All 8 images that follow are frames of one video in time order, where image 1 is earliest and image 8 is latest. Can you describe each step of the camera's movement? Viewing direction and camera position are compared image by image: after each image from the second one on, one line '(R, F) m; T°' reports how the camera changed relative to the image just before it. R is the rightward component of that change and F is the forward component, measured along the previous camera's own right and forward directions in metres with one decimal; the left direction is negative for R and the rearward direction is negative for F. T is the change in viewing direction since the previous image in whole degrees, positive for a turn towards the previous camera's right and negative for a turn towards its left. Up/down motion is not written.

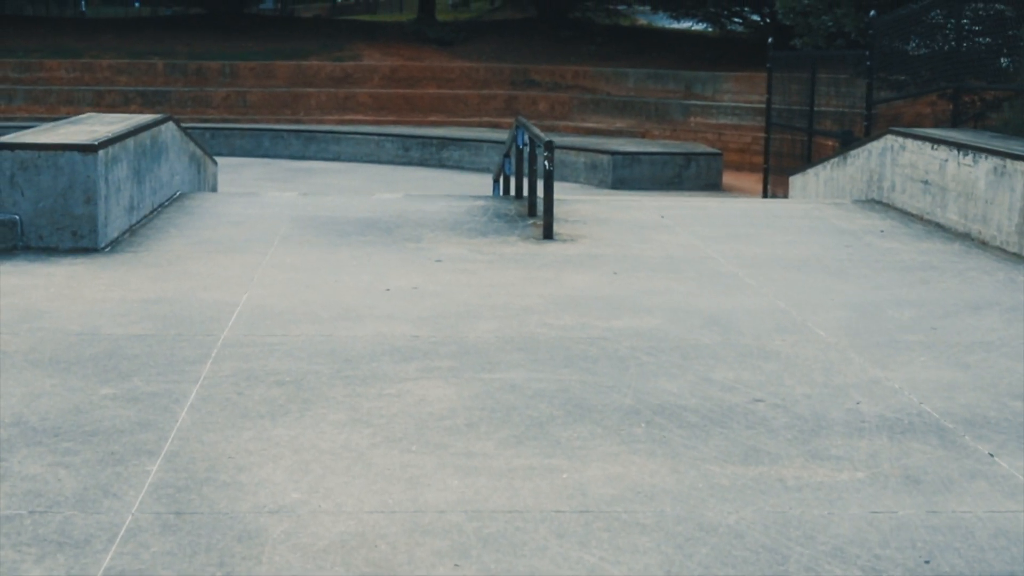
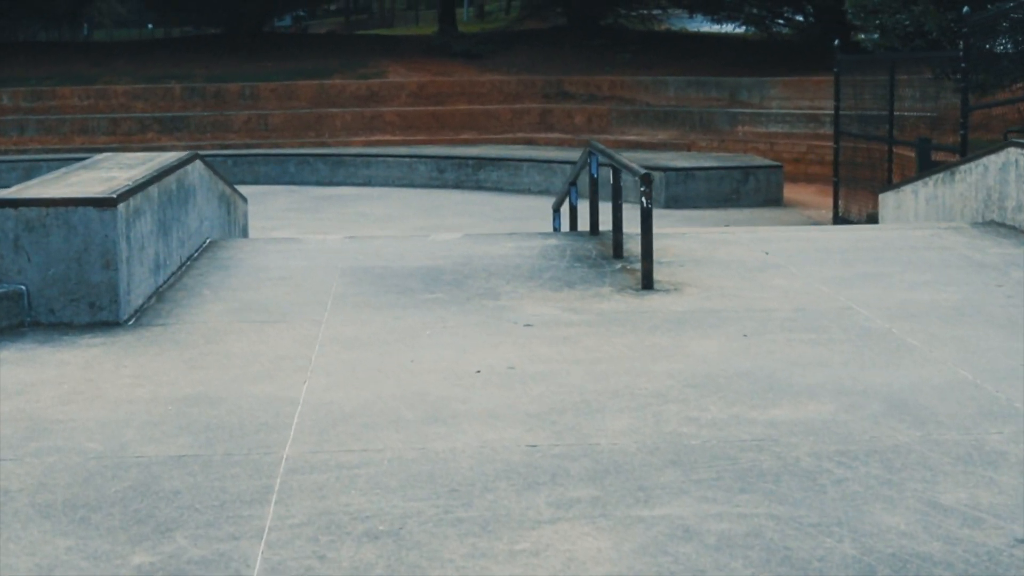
(-0.3, +1.1) m; -1°
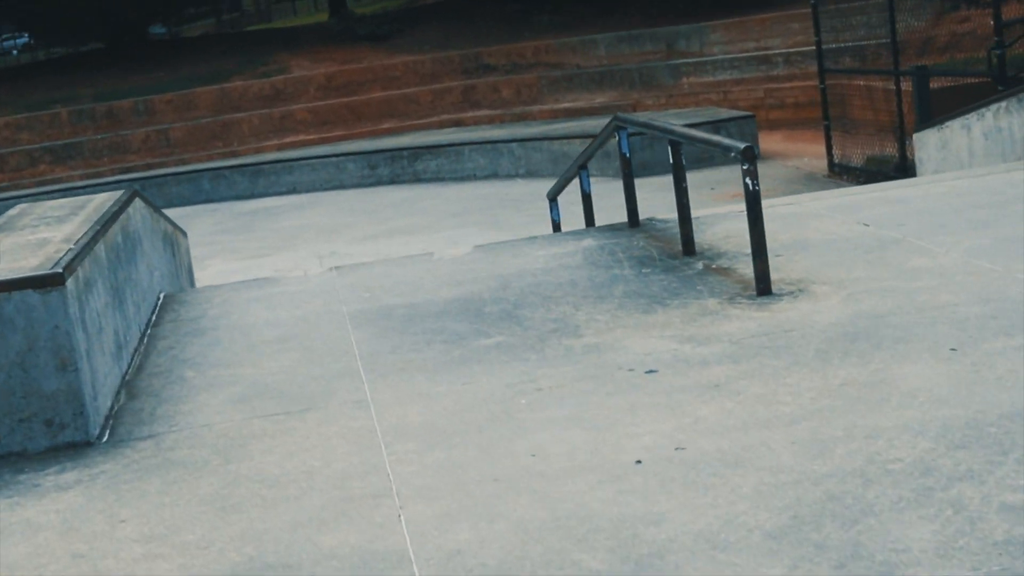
(-0.5, +1.5) m; +3°
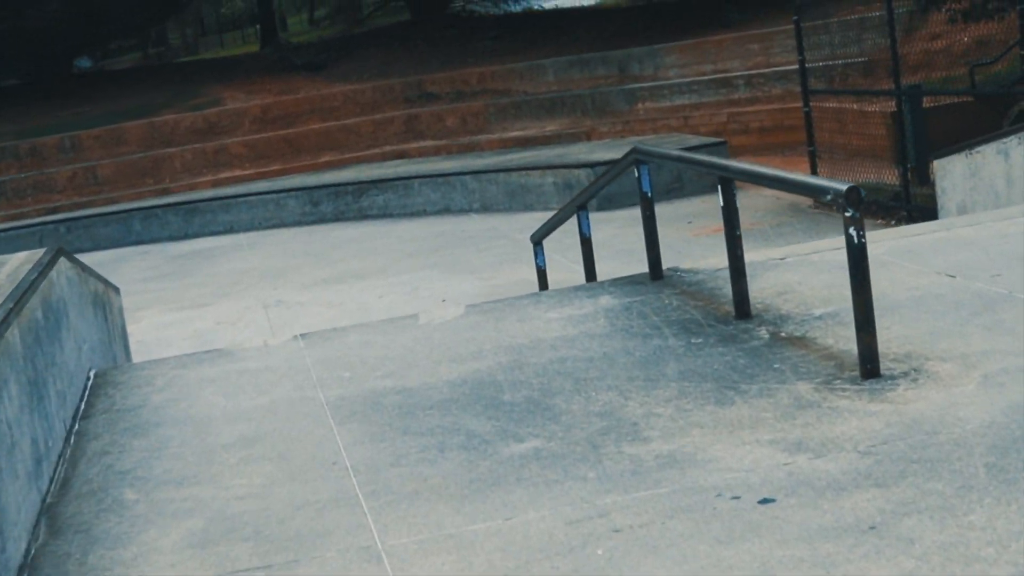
(-0.2, +1.1) m; +2°
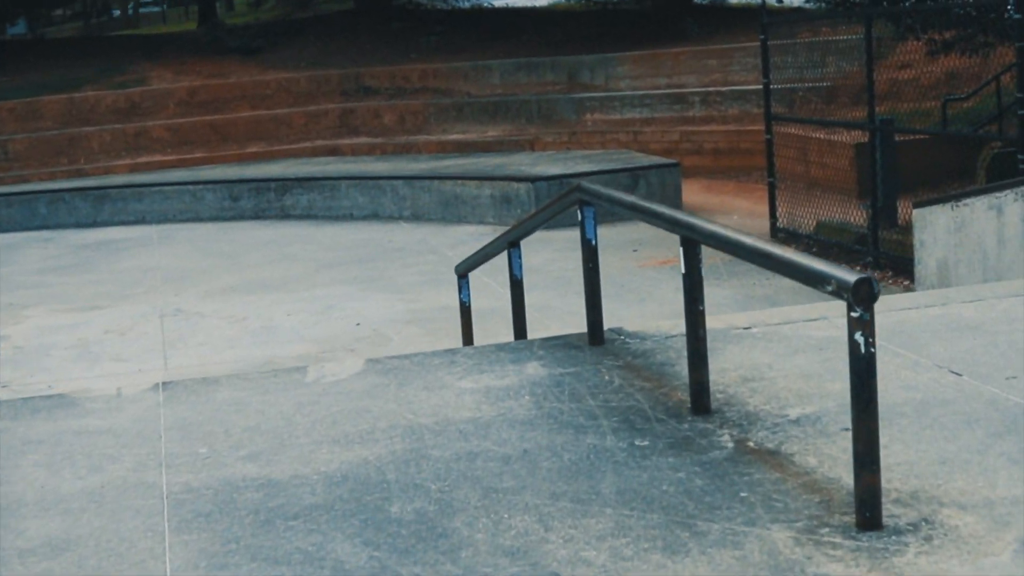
(+0.1, +0.9) m; +2°
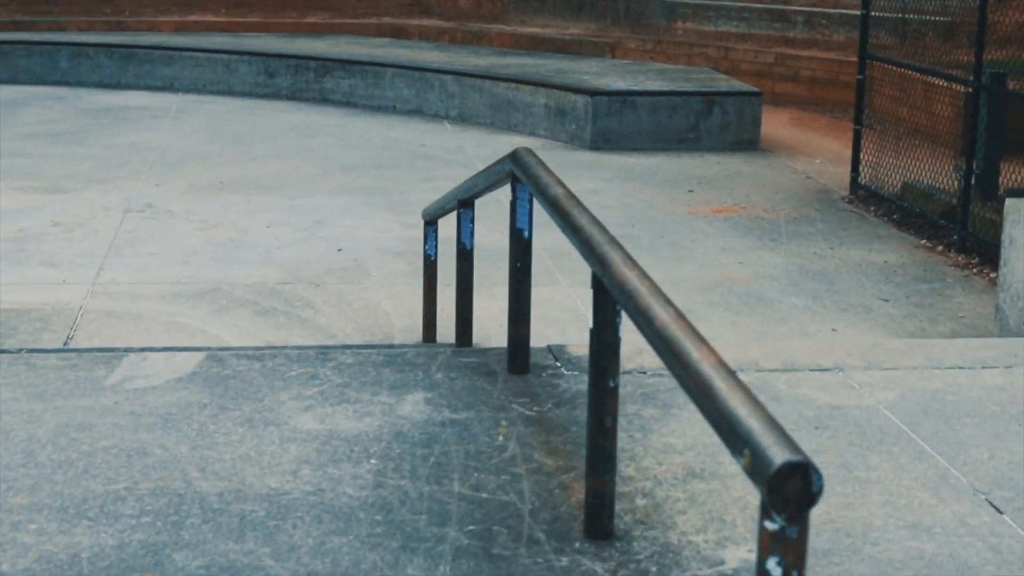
(+0.4, +1.3) m; -4°
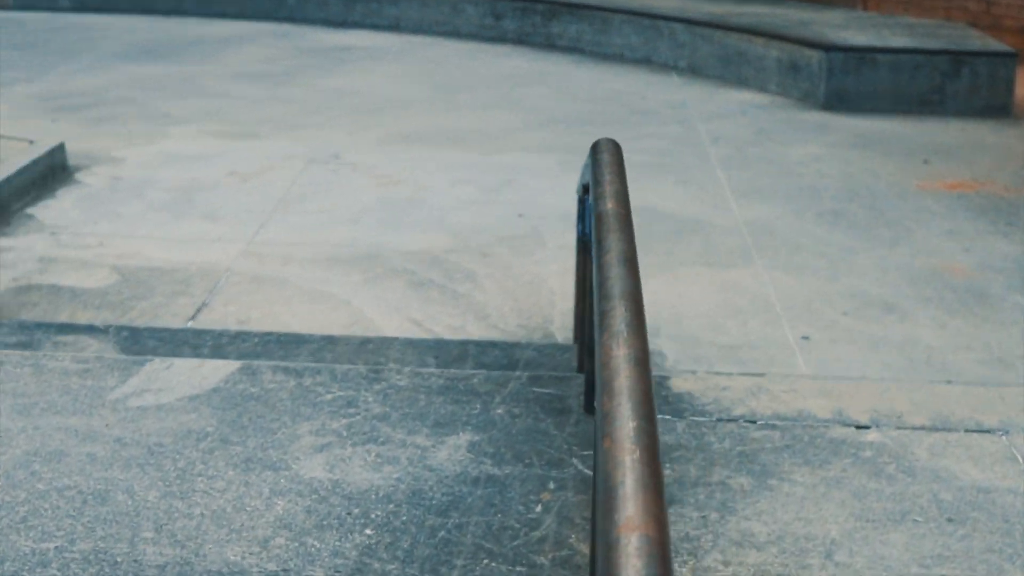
(+0.3, +0.6) m; -9°
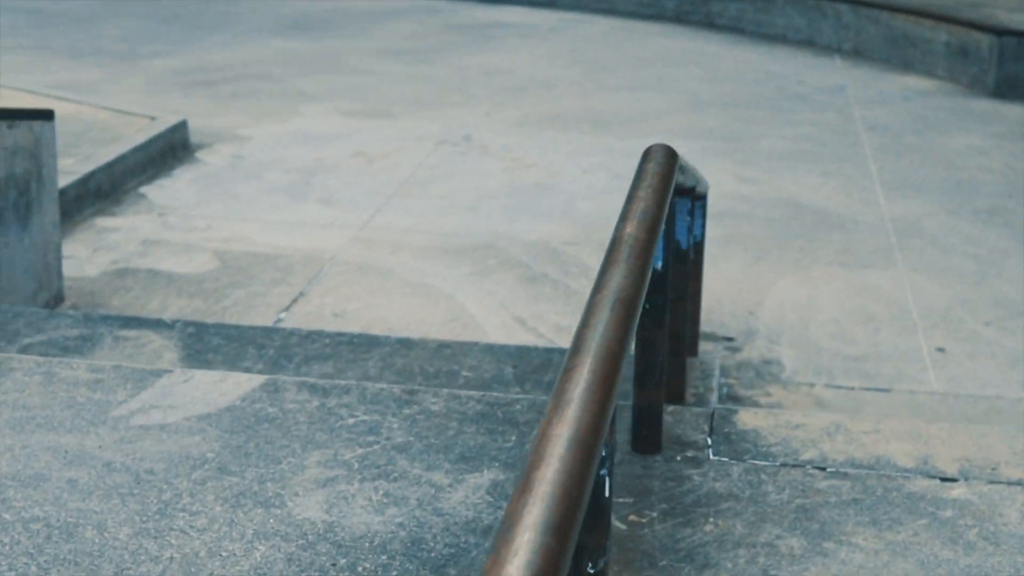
(+0.2, +0.3) m; -6°
